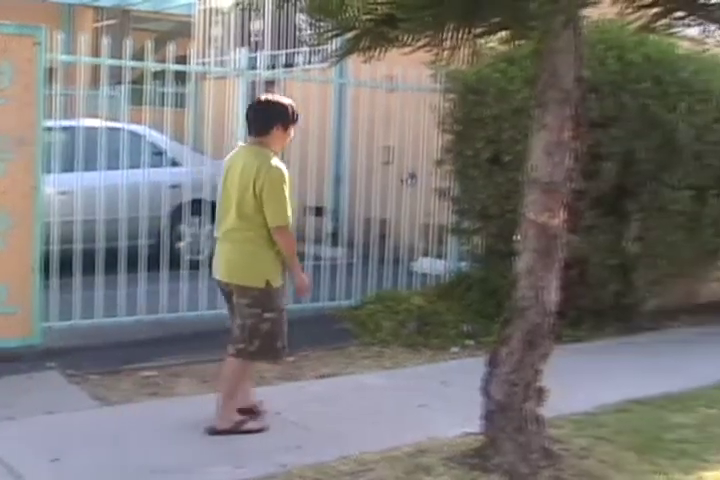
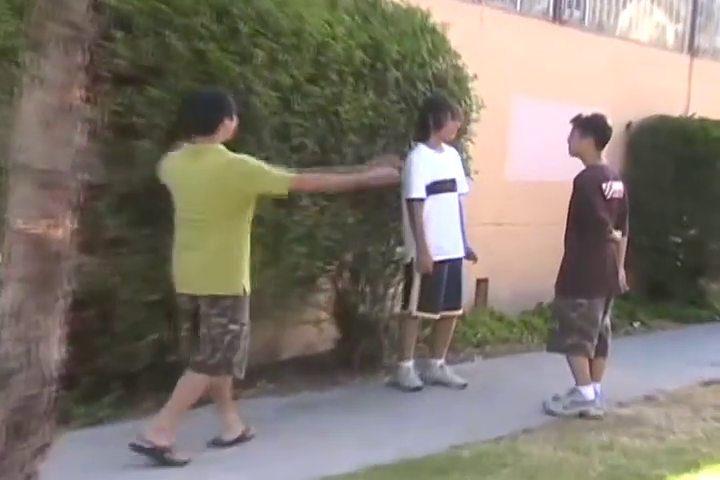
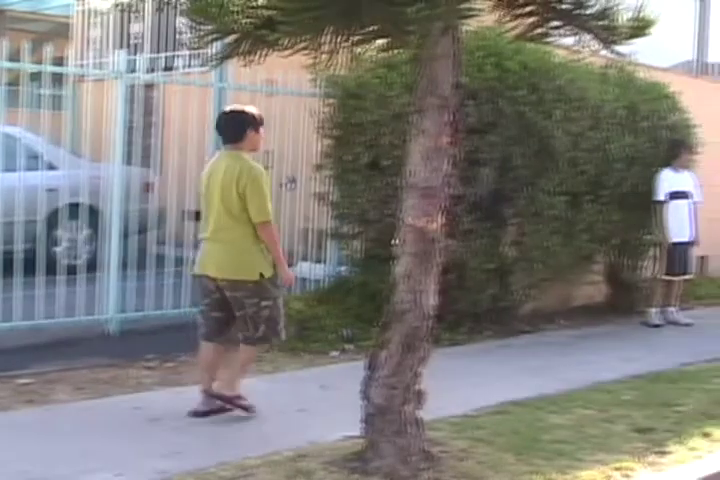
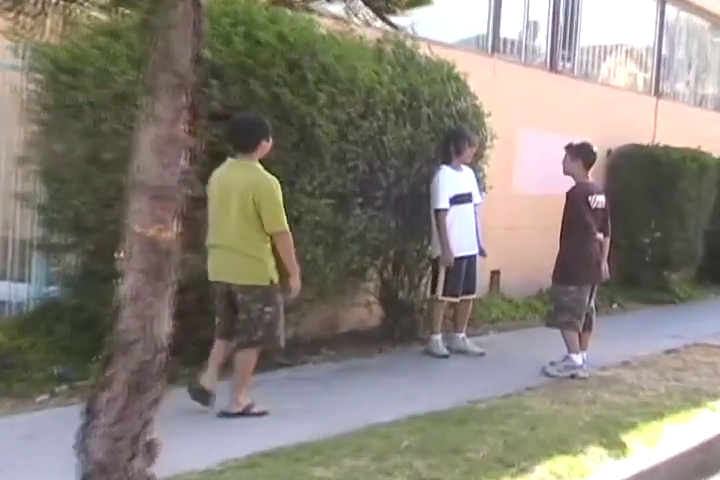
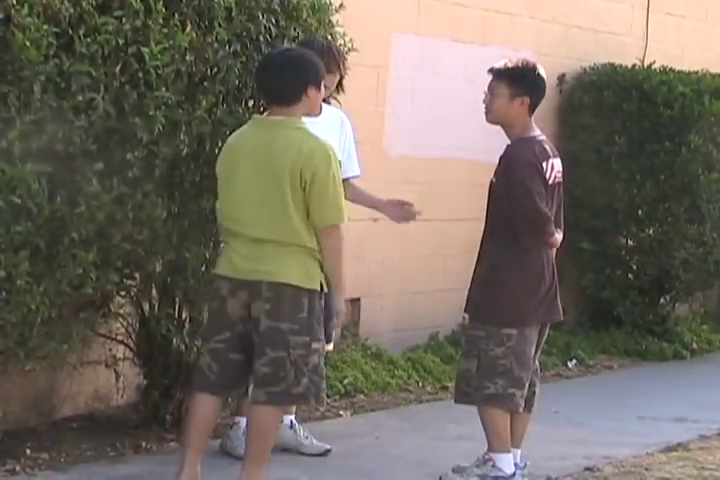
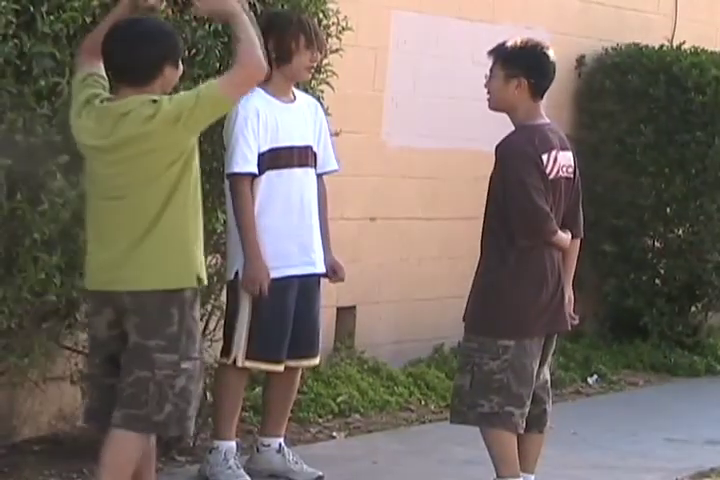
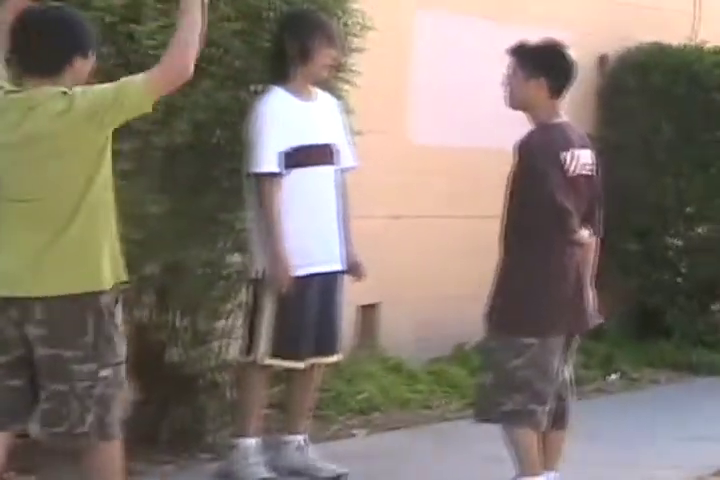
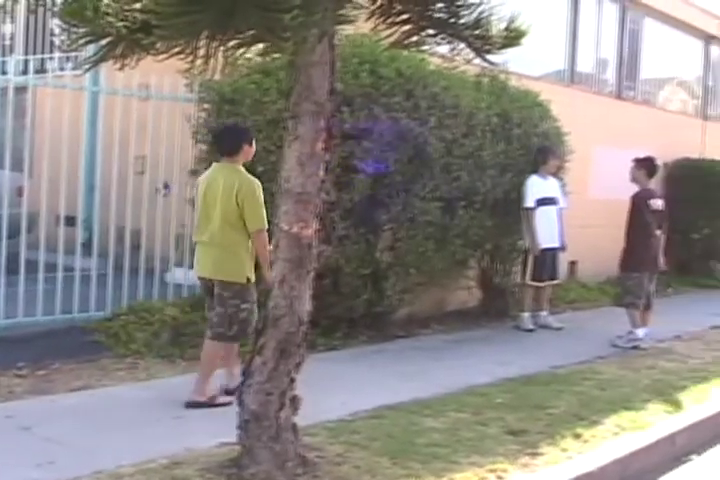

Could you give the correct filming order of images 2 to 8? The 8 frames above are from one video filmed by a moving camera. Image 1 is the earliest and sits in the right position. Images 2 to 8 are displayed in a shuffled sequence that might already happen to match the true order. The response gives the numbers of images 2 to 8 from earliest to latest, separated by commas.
3, 8, 4, 2, 7, 6, 5
